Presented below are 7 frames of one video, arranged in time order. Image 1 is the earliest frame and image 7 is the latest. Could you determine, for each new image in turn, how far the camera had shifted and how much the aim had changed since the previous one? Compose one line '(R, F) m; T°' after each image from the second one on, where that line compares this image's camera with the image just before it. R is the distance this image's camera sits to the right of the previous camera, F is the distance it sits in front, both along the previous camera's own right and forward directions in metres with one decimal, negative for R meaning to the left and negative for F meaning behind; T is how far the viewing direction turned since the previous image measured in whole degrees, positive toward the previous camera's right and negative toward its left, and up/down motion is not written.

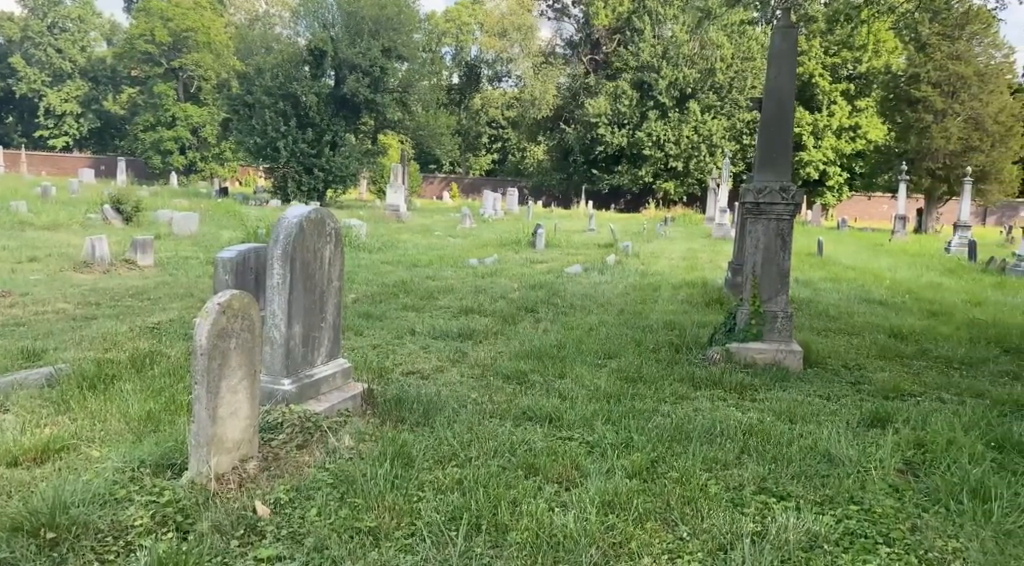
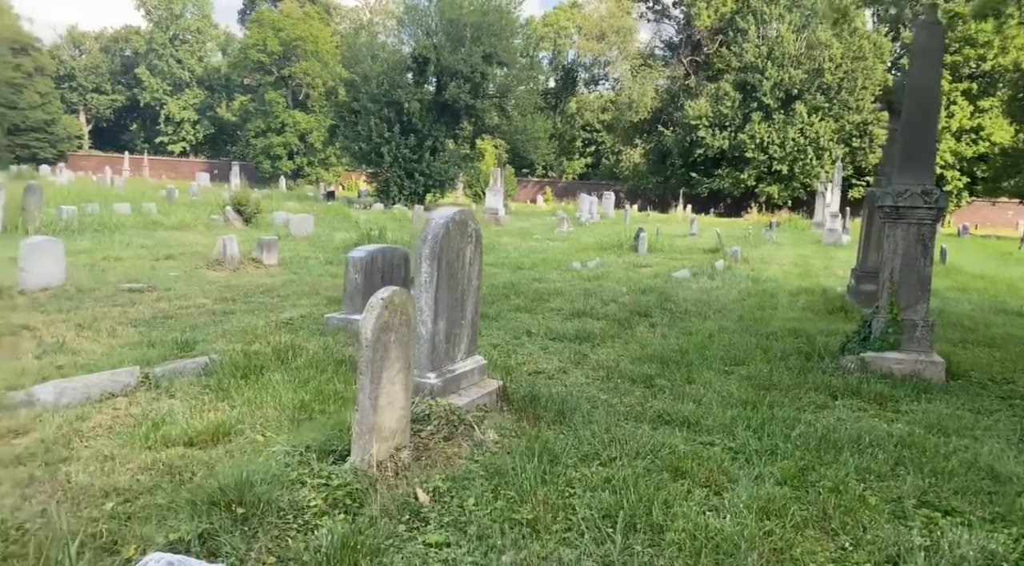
(-0.2, -0.1) m; -7°
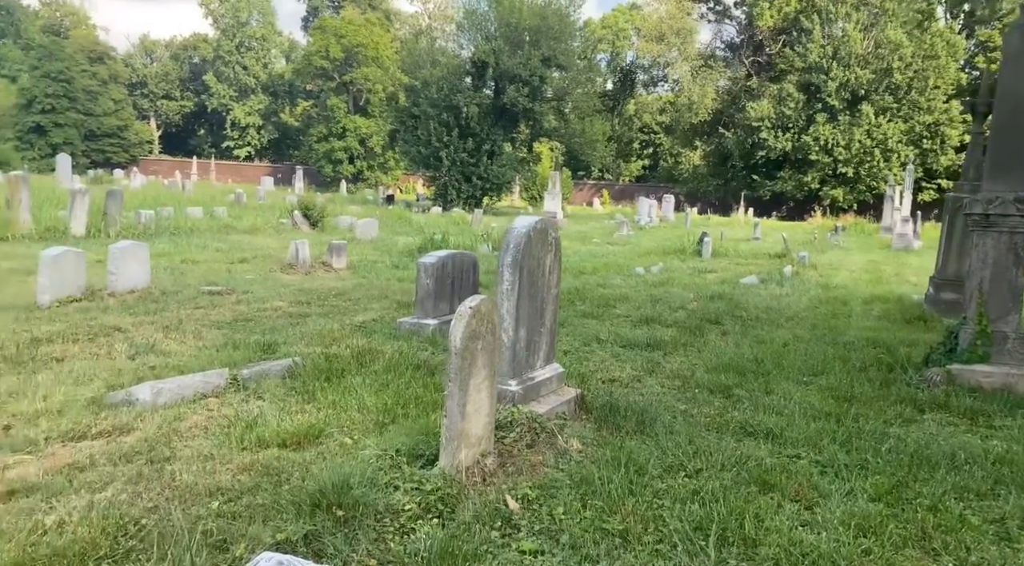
(-0.1, 0.0) m; -4°
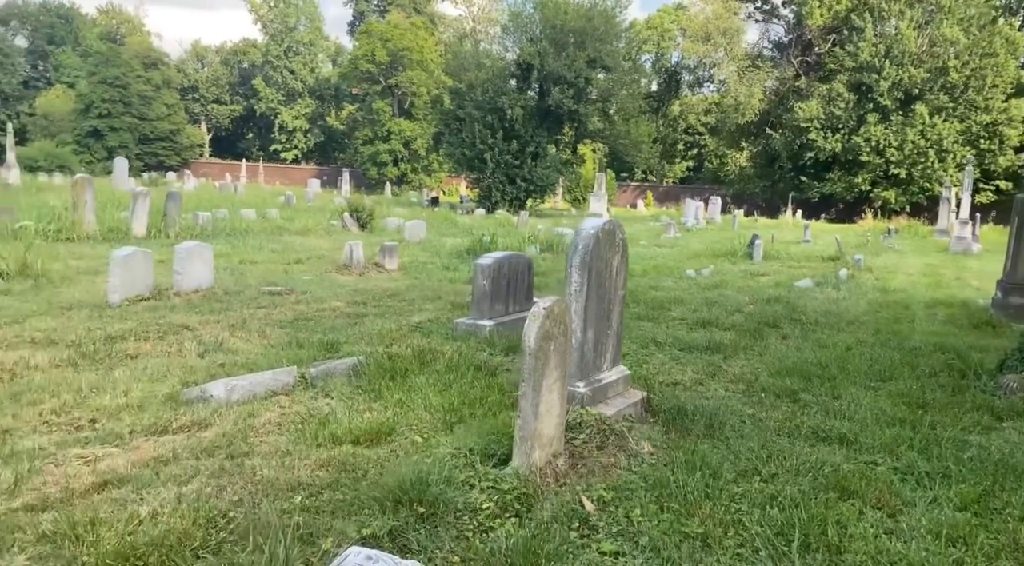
(-0.1, 0.0) m; -3°
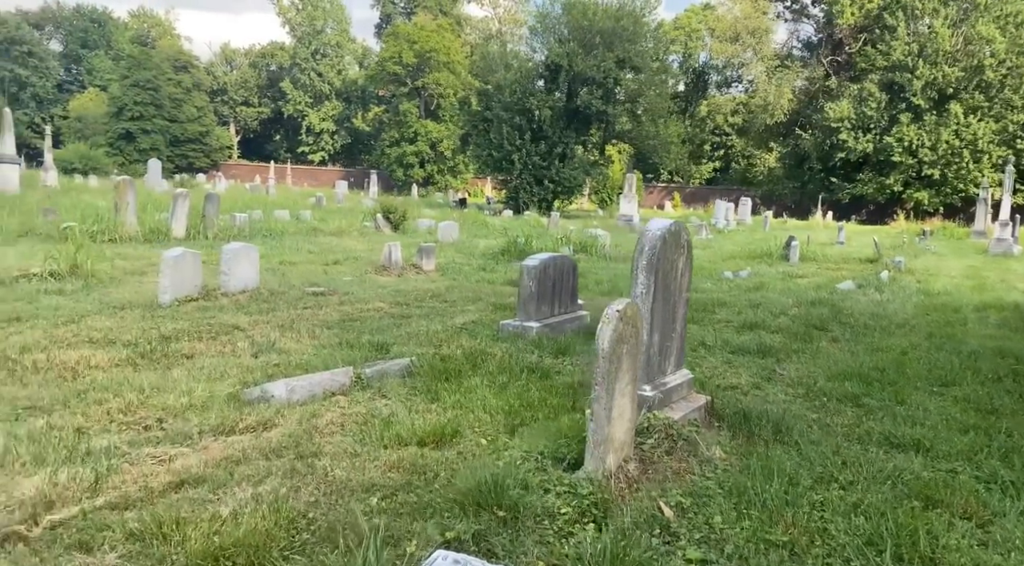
(-0.2, 0.0) m; -2°
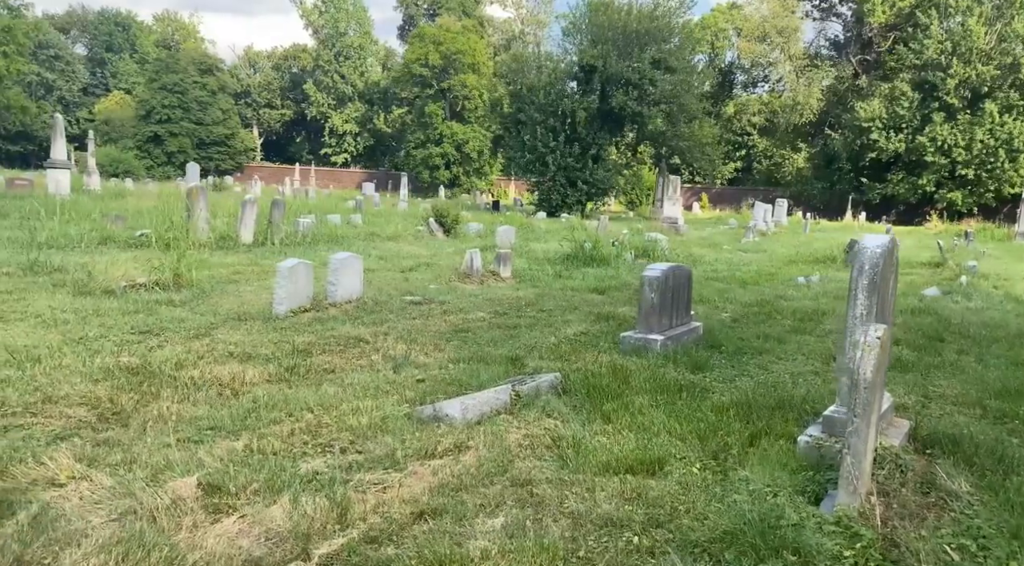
(-0.8, +0.1) m; -2°
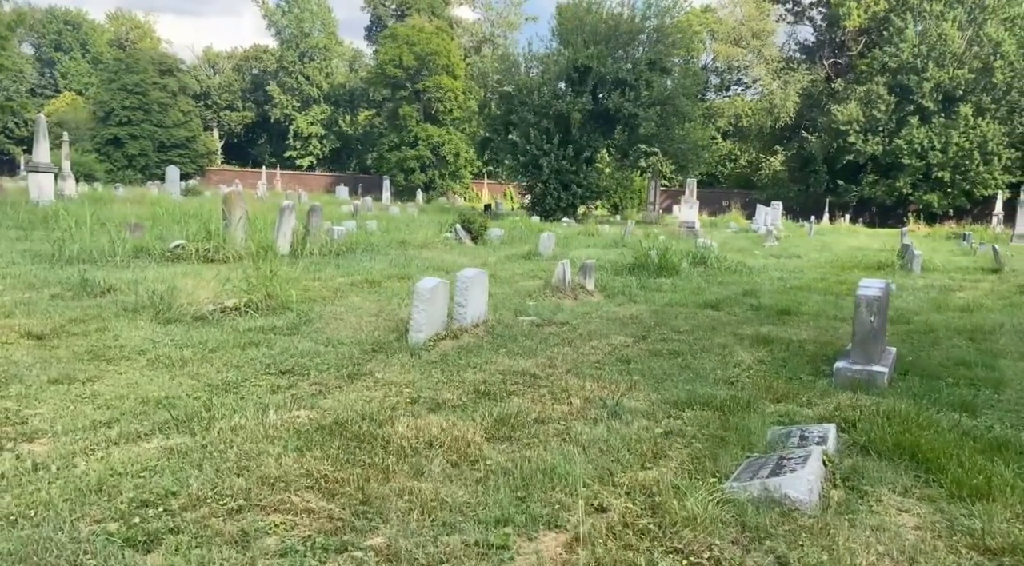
(-1.5, +1.0) m; +1°
